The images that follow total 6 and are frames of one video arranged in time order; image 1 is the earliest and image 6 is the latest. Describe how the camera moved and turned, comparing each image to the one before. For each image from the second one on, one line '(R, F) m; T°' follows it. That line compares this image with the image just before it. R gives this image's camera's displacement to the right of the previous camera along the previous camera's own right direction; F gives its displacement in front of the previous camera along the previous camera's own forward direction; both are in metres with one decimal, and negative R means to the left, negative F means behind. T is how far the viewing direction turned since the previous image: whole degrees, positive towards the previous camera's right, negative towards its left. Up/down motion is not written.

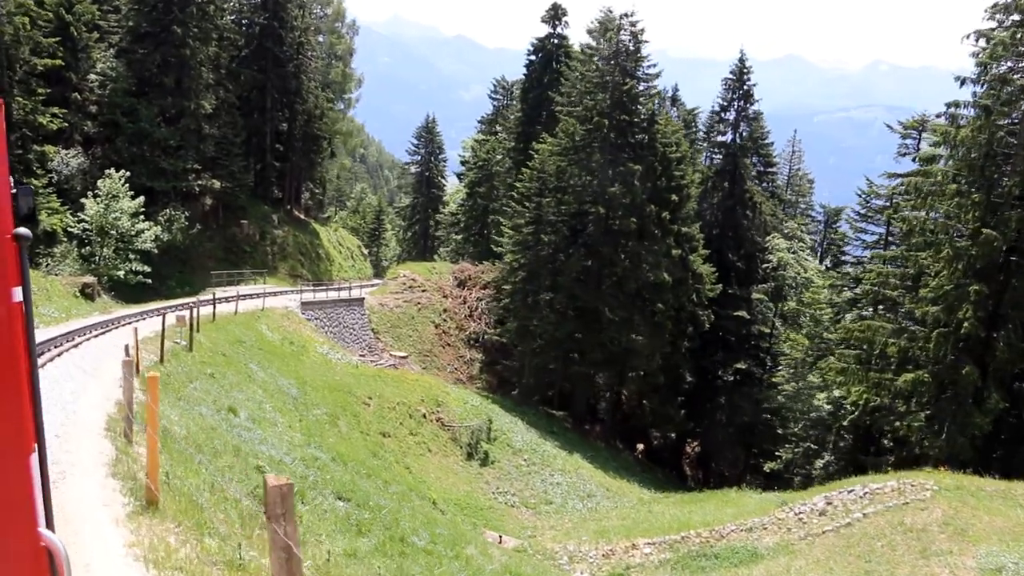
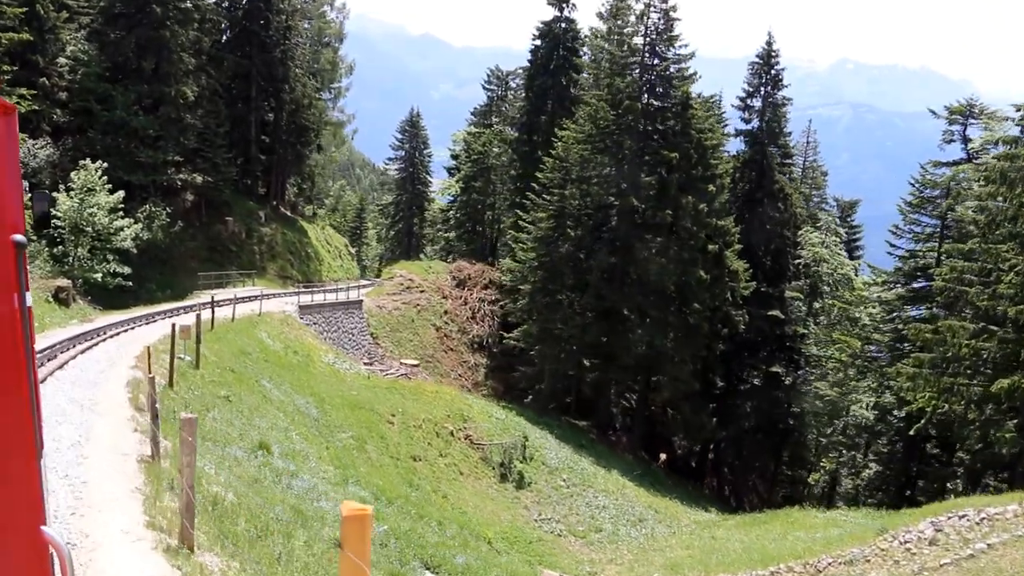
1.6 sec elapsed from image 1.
(-2.3, +2.9) m; +2°
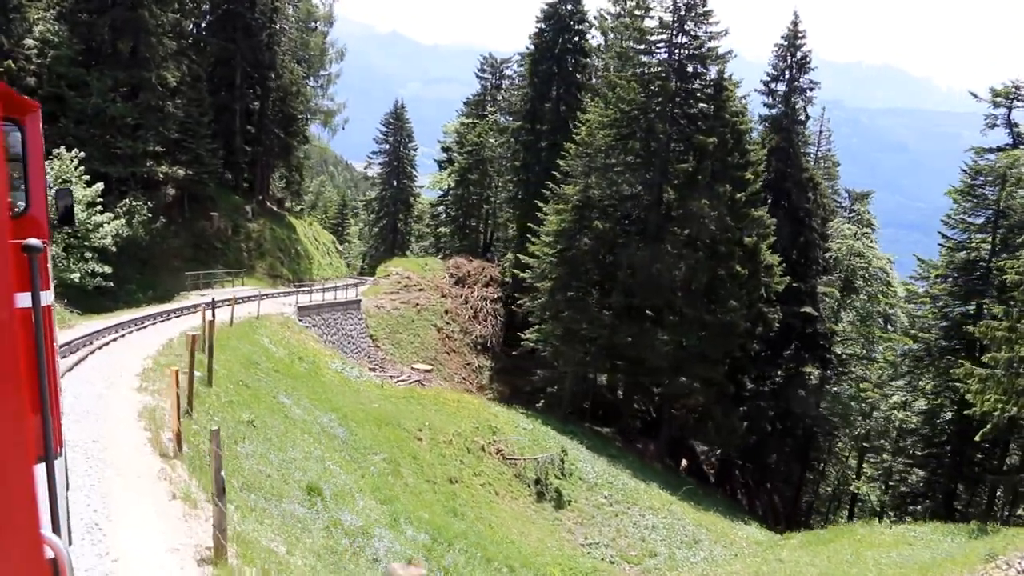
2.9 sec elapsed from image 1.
(-2.0, +2.5) m; +2°
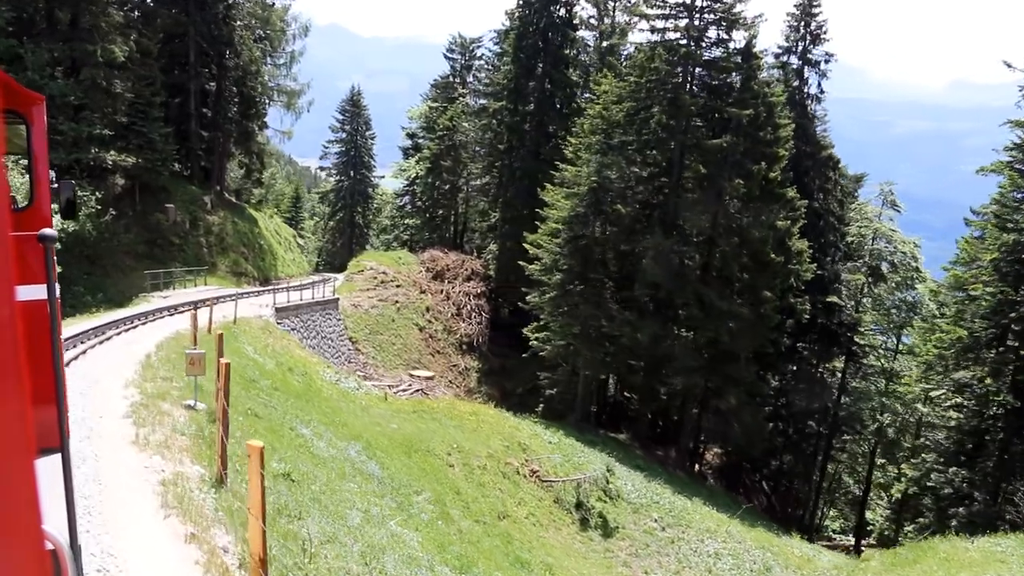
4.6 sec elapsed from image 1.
(-2.4, +3.2) m; +4°
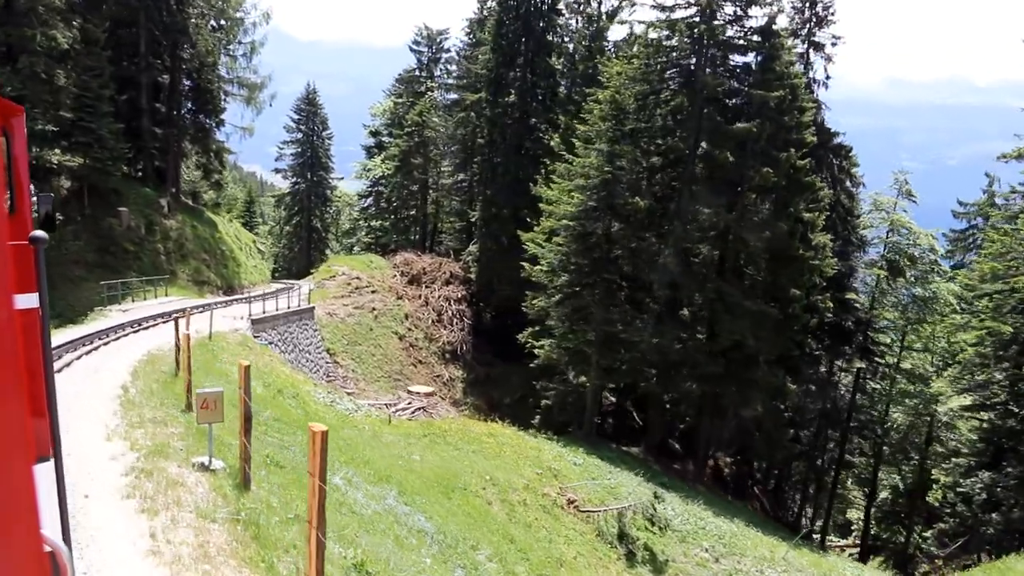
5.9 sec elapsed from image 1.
(-1.9, +2.5) m; +4°
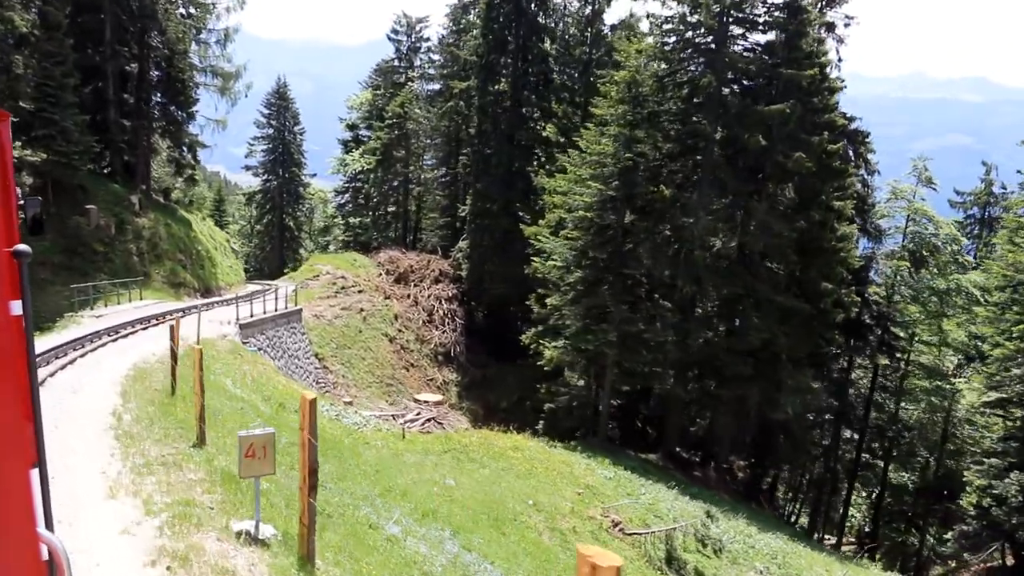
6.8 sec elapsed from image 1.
(-1.5, +1.9) m; +2°
